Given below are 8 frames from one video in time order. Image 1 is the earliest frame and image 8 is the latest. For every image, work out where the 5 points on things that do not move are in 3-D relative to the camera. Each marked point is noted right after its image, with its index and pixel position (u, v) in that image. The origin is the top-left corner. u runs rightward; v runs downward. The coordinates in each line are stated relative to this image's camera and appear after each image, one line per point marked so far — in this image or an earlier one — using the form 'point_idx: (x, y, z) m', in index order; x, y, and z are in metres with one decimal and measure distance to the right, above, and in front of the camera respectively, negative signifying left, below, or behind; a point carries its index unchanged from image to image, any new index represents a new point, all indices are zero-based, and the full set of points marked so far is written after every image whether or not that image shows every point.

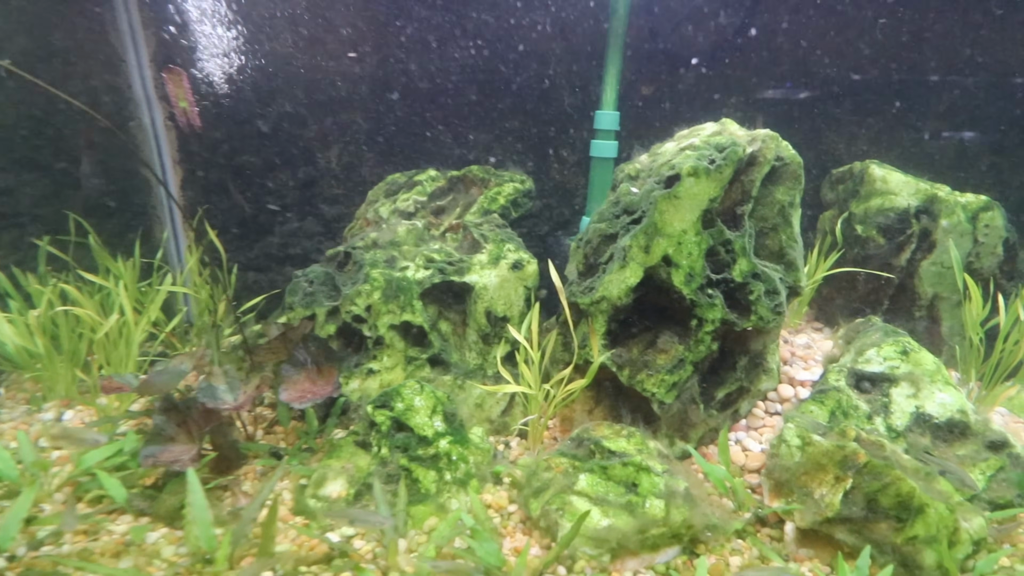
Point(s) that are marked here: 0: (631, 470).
0: (+0.4, -0.6, +1.5) m
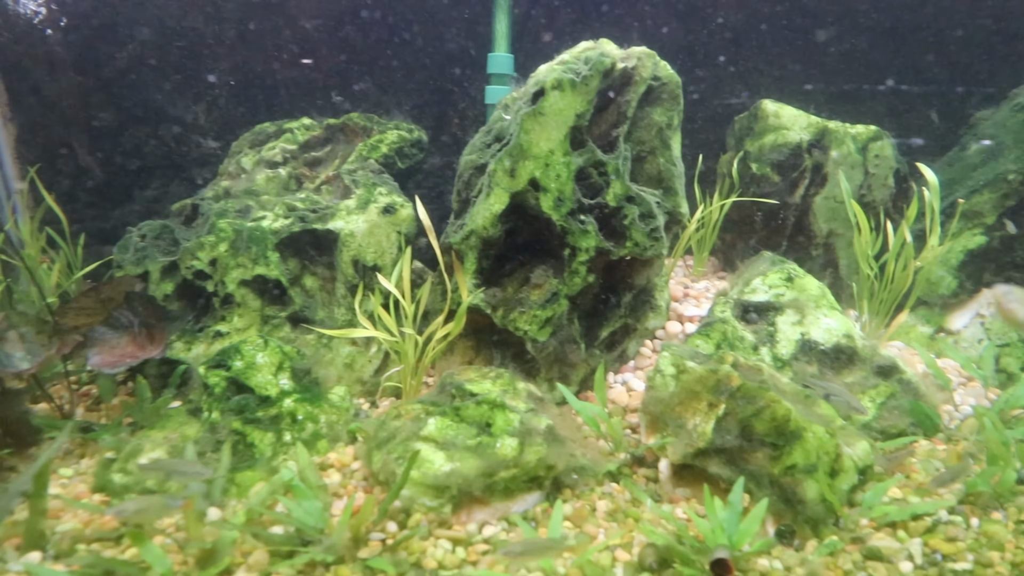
0: (-0.1, -0.3, +1.4) m
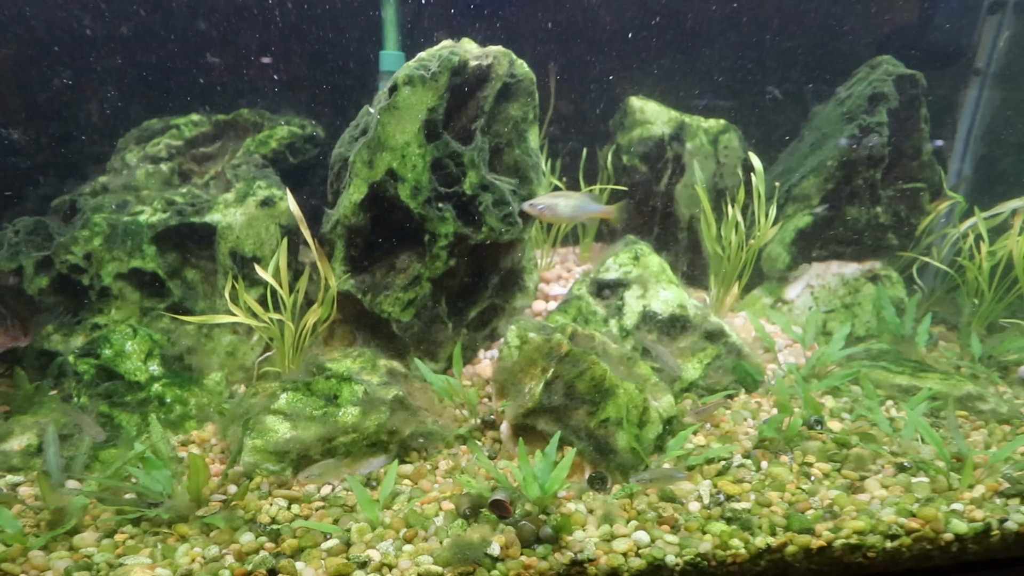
0: (-0.5, -0.3, +1.5) m
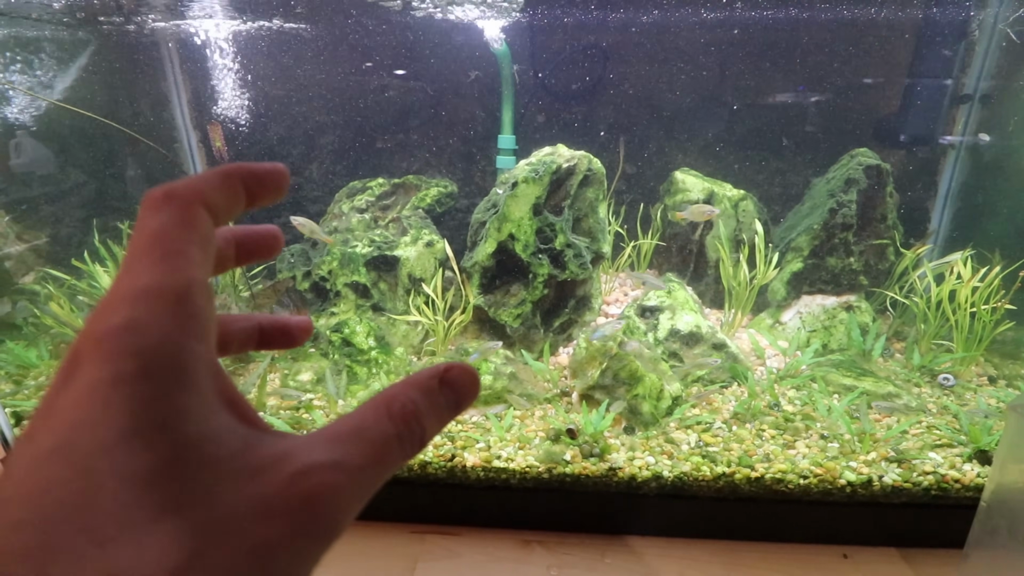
0: (-0.2, -0.4, +2.5) m
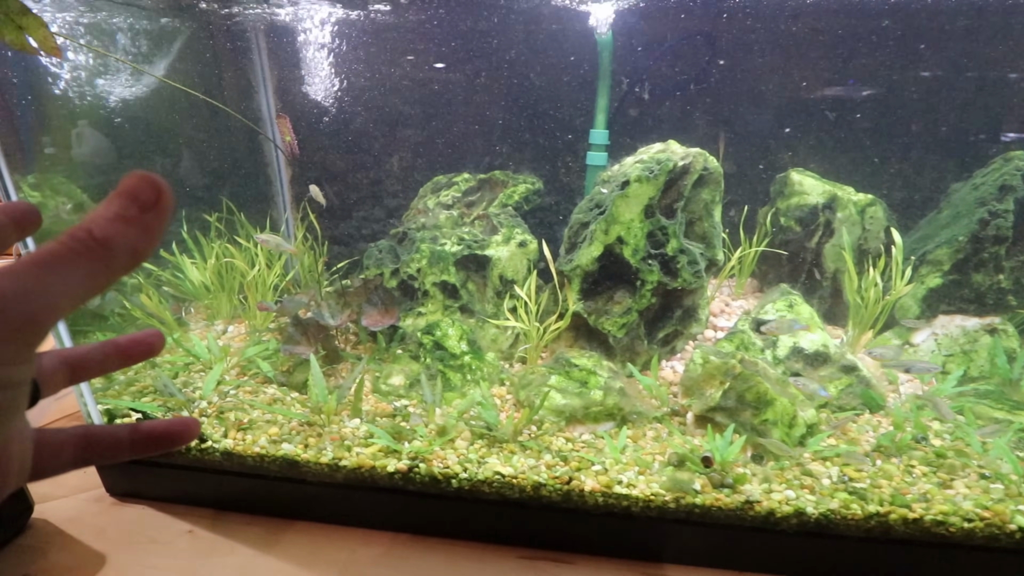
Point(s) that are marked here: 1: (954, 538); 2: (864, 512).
0: (+0.4, -0.4, +2.3) m
1: (+1.6, -0.9, +1.7) m
2: (+1.3, -0.8, +1.7) m
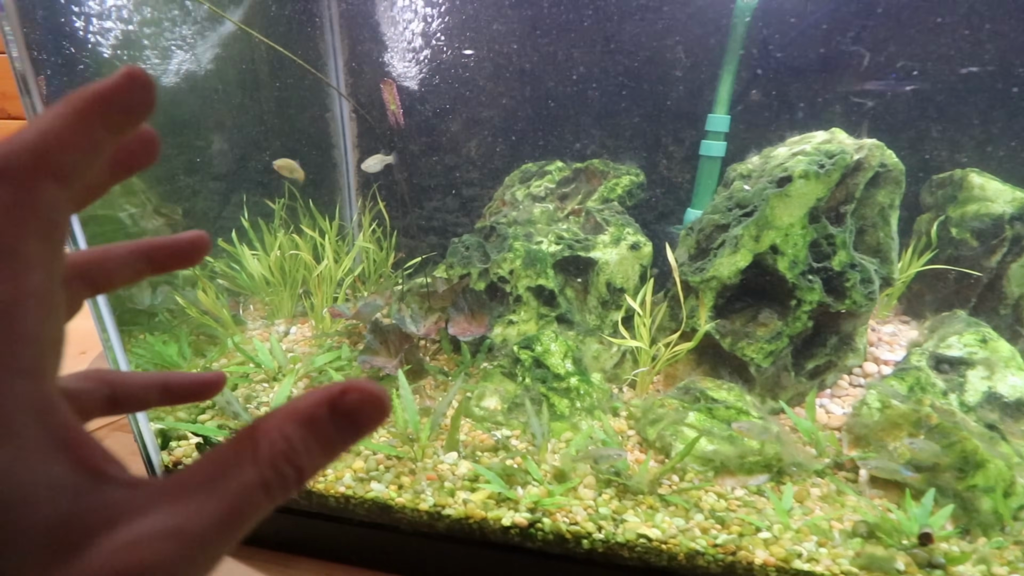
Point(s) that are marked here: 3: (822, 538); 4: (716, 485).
0: (+0.9, -0.5, +1.9) m
1: (+2.1, -1.1, +1.3) m
2: (+1.8, -1.0, +1.3) m
3: (+1.0, -0.8, +1.5) m
4: (+0.7, -0.7, +1.7) m
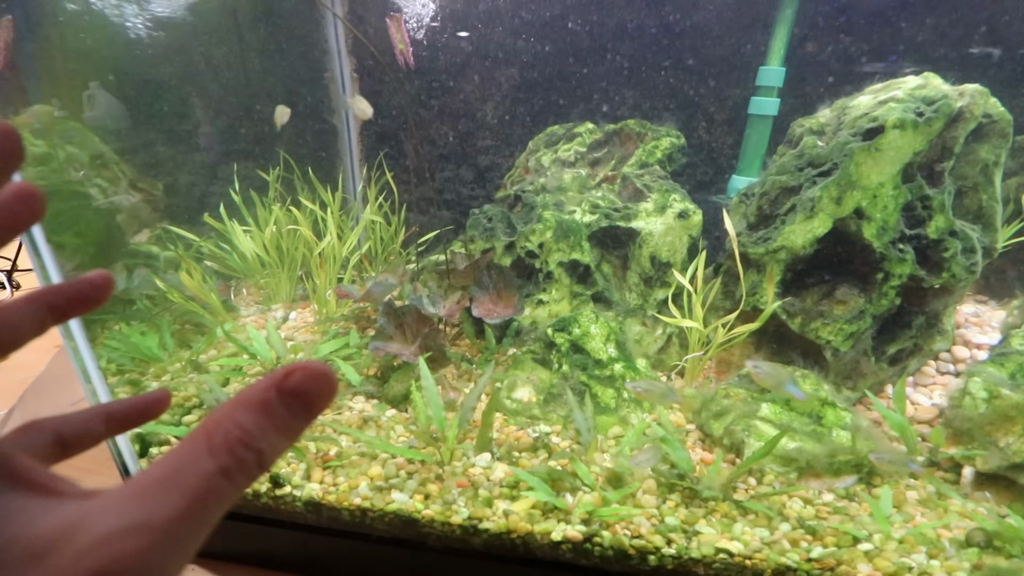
0: (+1.0, -0.4, +1.6) m
1: (+2.3, -1.0, +1.1) m
2: (+2.0, -0.9, +1.1) m
3: (+1.2, -0.7, +1.3) m
4: (+0.9, -0.6, +1.5) m
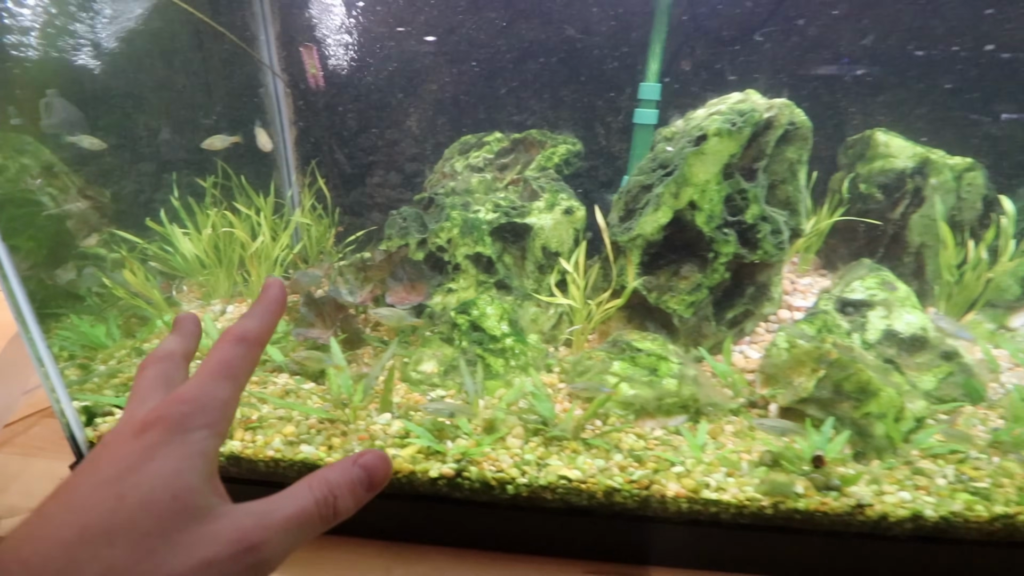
0: (+0.6, -0.3, +2.0) m
1: (+1.9, -0.8, +1.5) m
2: (+1.6, -0.8, +1.5) m
3: (+0.8, -0.6, +1.7) m
4: (+0.5, -0.5, +1.8) m
